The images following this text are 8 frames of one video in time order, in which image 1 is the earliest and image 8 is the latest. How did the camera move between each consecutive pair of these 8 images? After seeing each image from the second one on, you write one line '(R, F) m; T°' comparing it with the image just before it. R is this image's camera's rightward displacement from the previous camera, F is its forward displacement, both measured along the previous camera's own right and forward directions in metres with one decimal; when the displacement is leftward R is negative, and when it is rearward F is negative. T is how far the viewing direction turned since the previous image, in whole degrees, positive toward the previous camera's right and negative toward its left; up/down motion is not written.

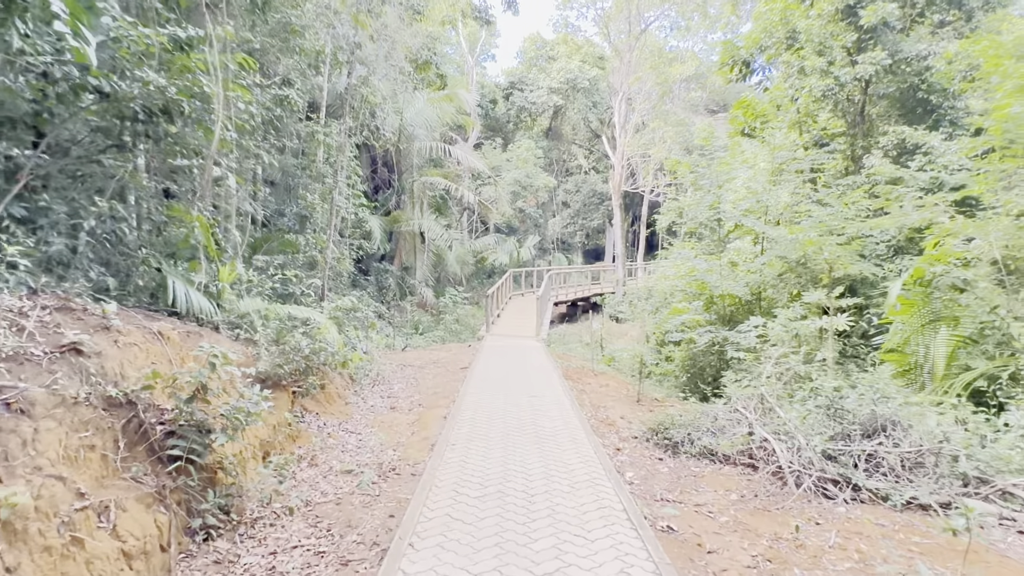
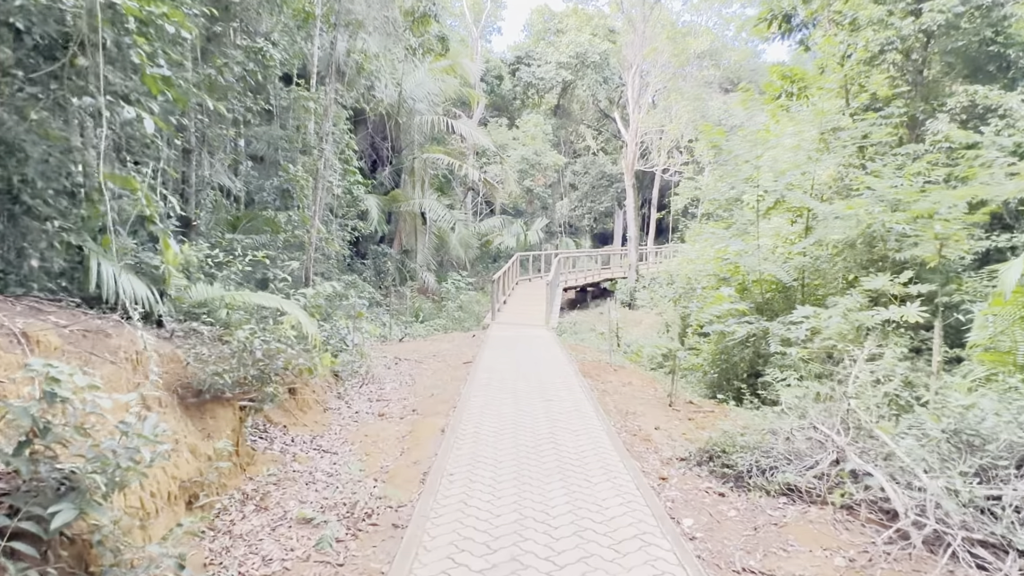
(0.0, +0.9) m; 0°
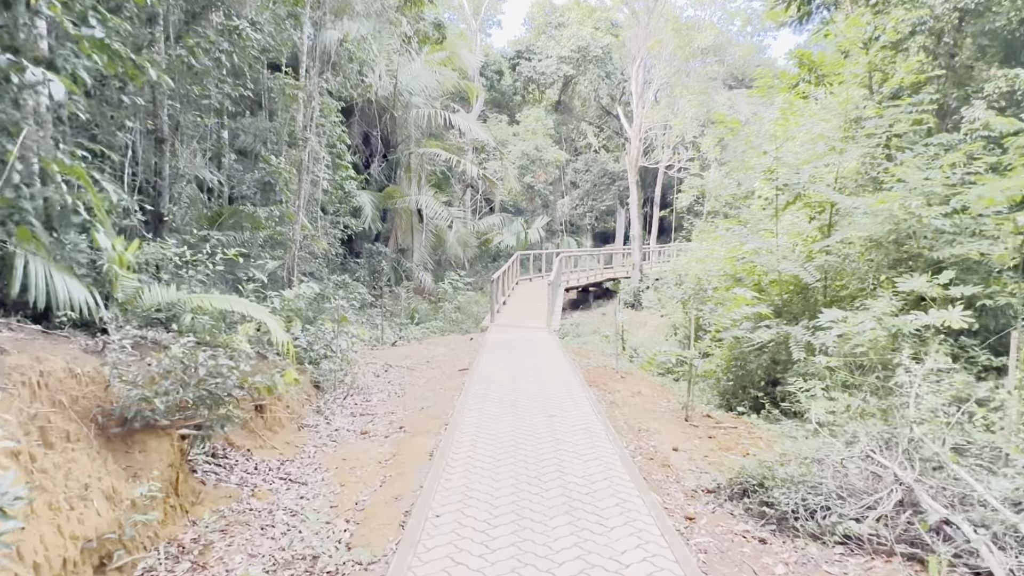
(0.0, +0.5) m; 0°
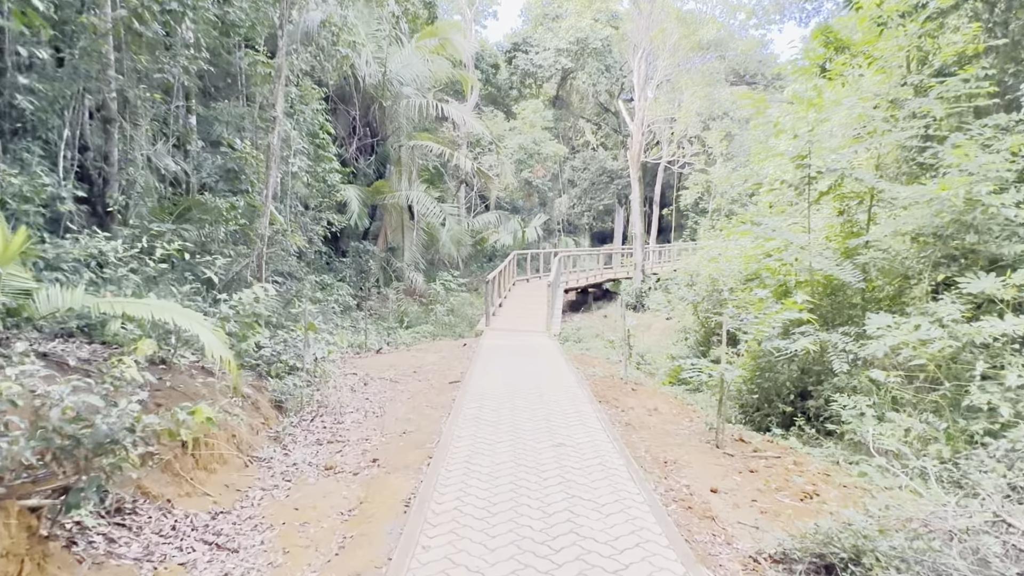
(0.0, +0.7) m; 0°
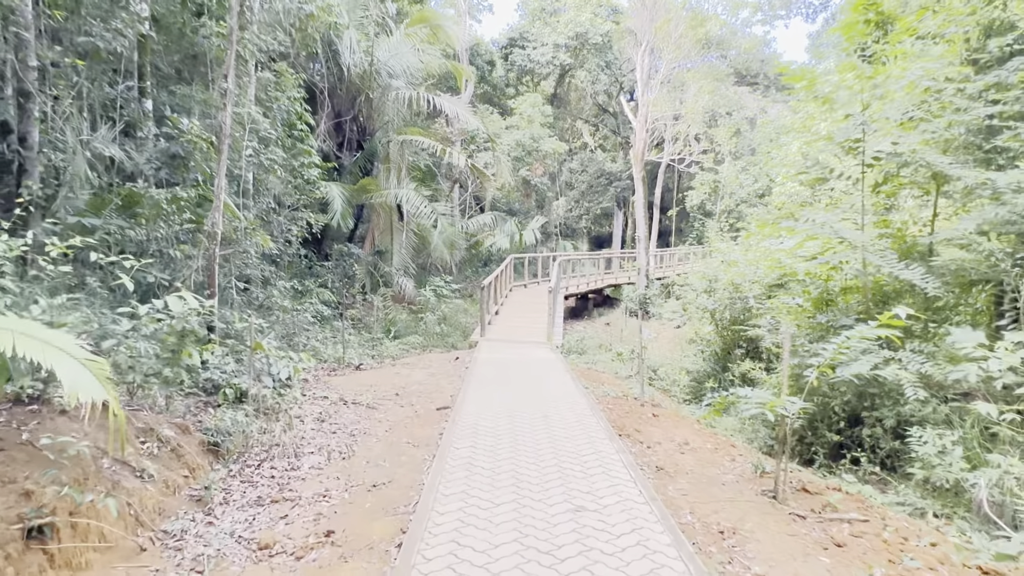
(0.0, +0.9) m; 0°
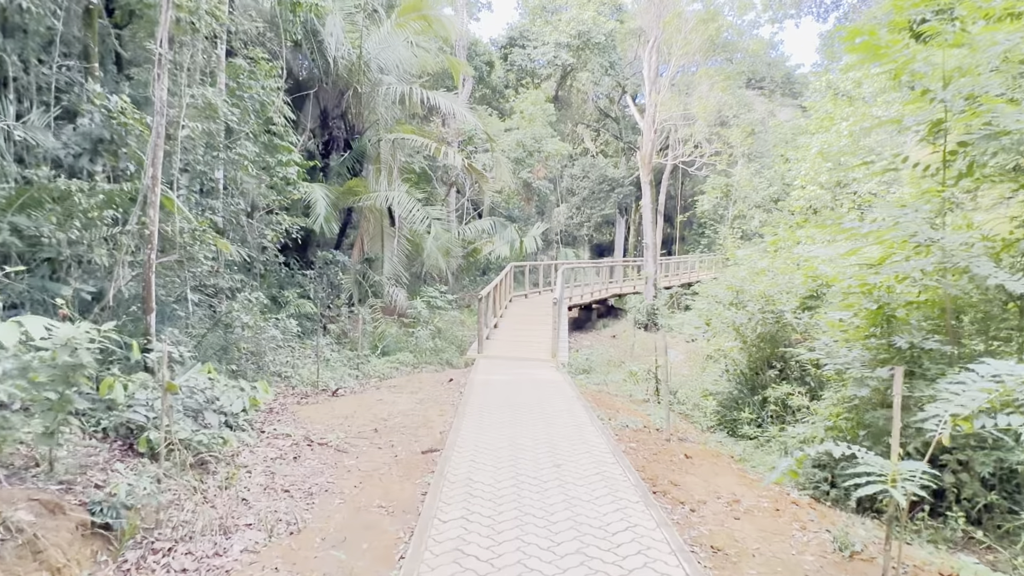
(0.0, +0.9) m; 0°
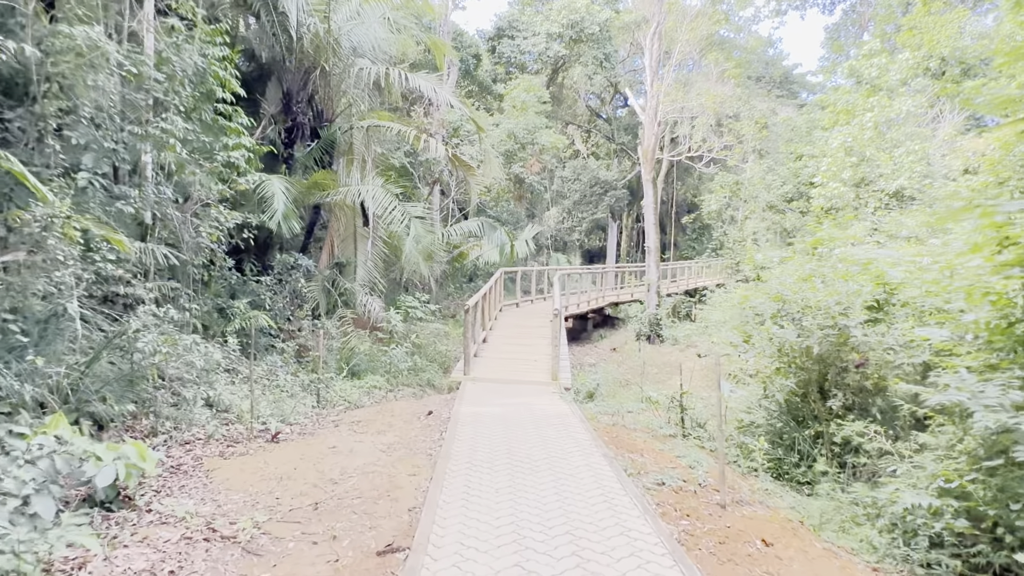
(-0.1, +1.3) m; +1°
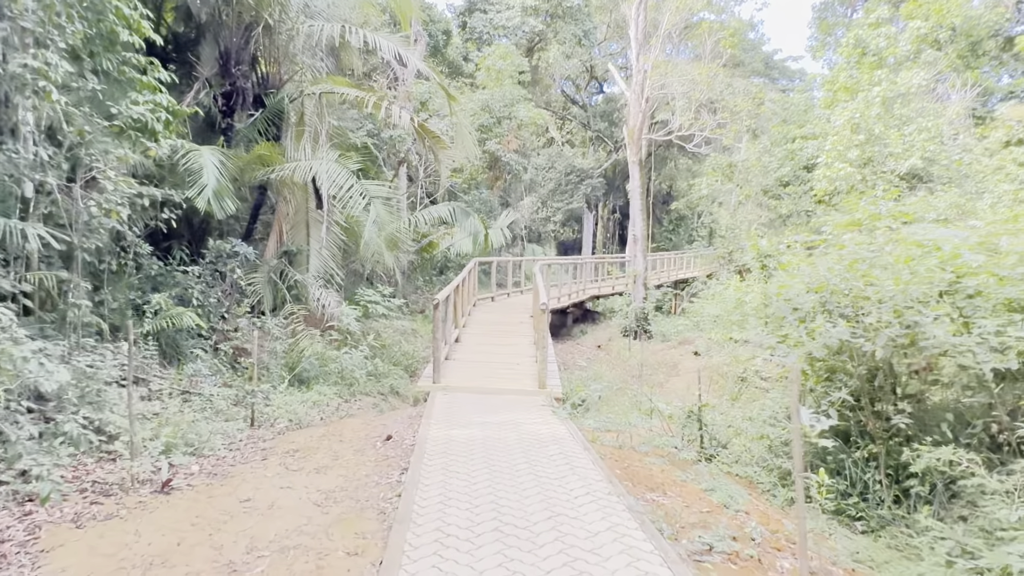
(-0.1, +1.1) m; +2°
